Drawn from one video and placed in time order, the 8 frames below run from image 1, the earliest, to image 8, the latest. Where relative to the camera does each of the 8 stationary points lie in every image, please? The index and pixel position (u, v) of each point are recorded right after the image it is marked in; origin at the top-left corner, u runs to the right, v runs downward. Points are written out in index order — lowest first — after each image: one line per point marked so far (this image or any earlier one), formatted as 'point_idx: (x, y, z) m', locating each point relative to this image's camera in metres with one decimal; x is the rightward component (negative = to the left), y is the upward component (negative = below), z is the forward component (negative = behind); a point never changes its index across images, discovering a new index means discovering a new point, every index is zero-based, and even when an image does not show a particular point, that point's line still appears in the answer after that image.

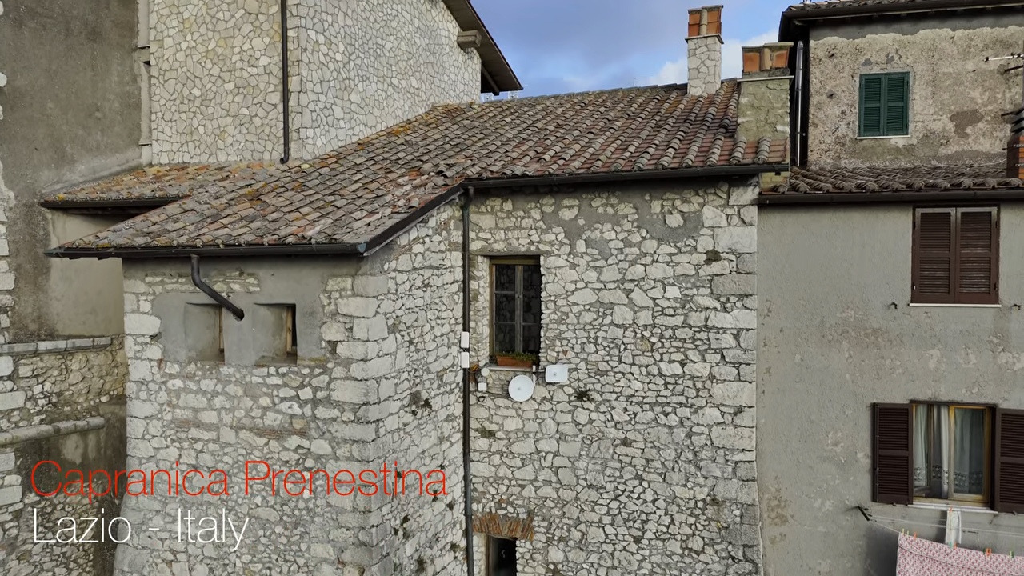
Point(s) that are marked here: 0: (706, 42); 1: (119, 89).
0: (+2.6, +3.3, +10.4) m
1: (-5.1, +2.6, +10.1) m
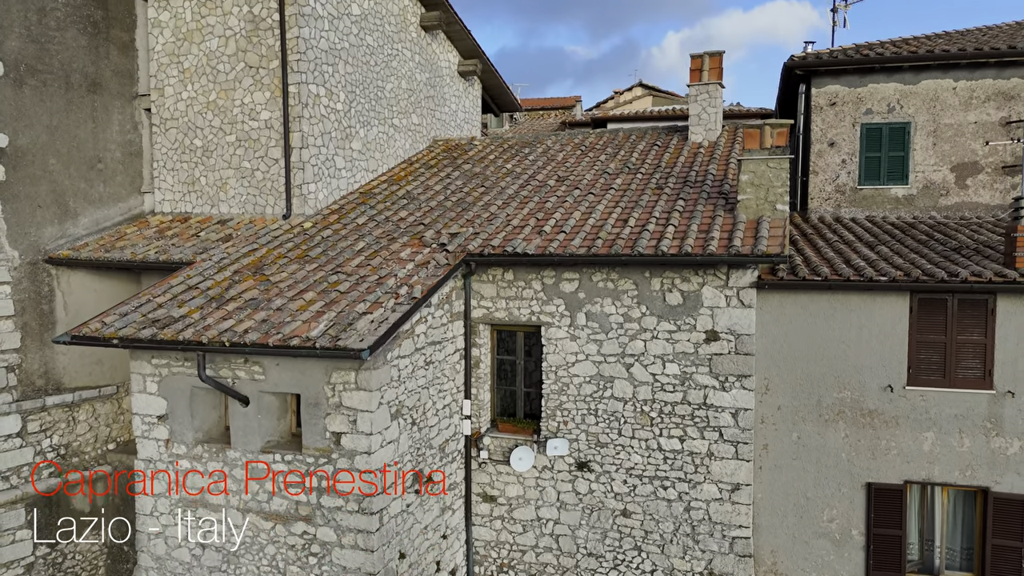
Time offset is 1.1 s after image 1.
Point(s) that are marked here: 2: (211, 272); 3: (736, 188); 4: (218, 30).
0: (+2.6, +2.7, +10.4) m
1: (-5.1, +1.9, +10.1) m
2: (-3.0, +0.1, +7.8) m
3: (+2.3, +1.0, +8.1) m
4: (-3.6, +3.2, +9.6) m
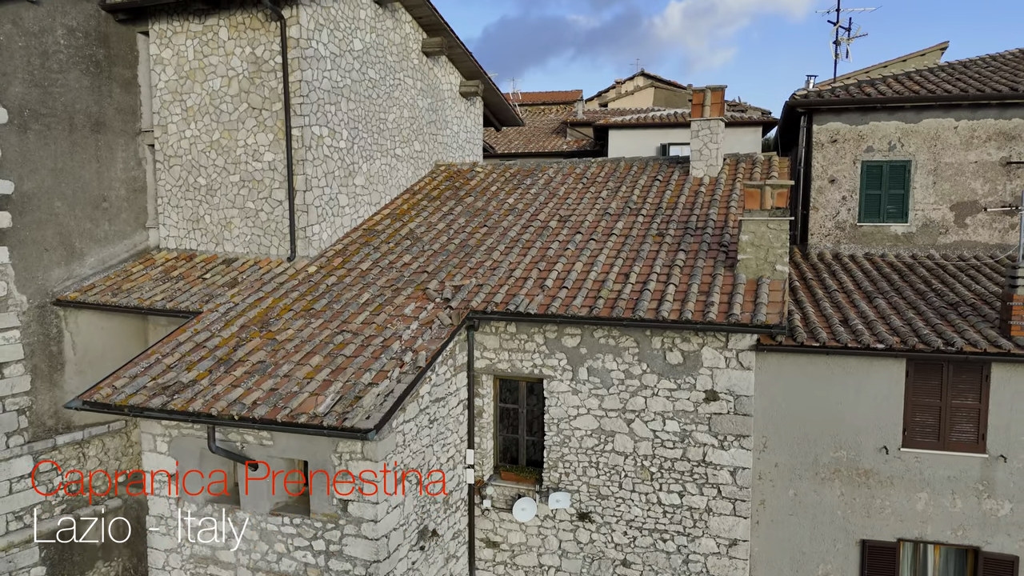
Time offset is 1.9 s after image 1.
0: (+2.6, +2.2, +10.4) m
1: (-5.1, +1.5, +10.2) m
2: (-3.0, -0.4, +7.9) m
3: (+2.4, +0.5, +8.2) m
4: (-3.6, +2.7, +9.6) m
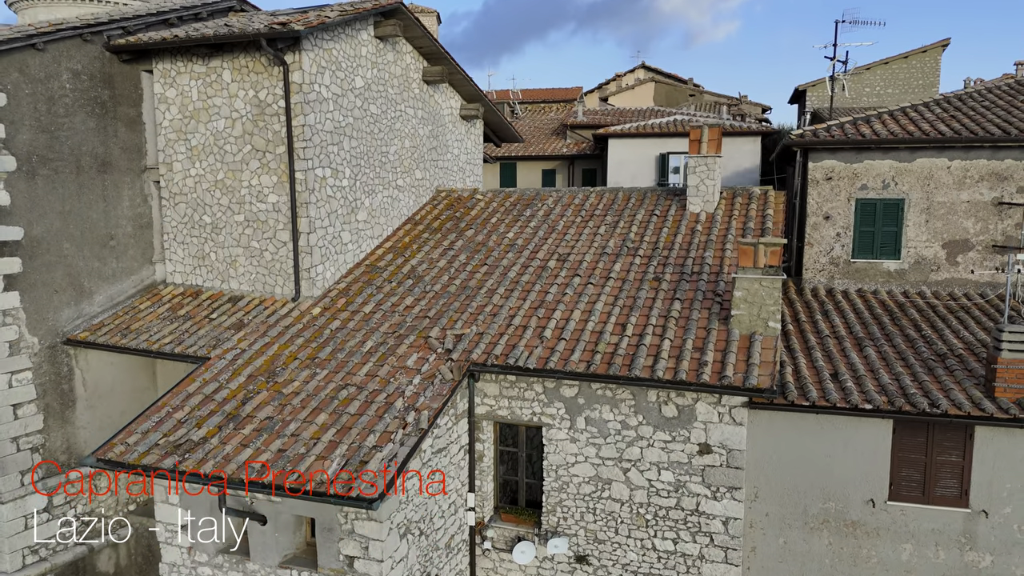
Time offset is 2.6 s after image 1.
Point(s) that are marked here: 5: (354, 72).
0: (+2.6, +1.7, +10.5) m
1: (-5.1, +1.0, +10.3) m
2: (-3.0, -0.9, +8.1) m
3: (+2.4, 0.0, +8.4) m
4: (-3.6, +2.2, +9.8) m
5: (-2.1, +2.9, +10.3) m
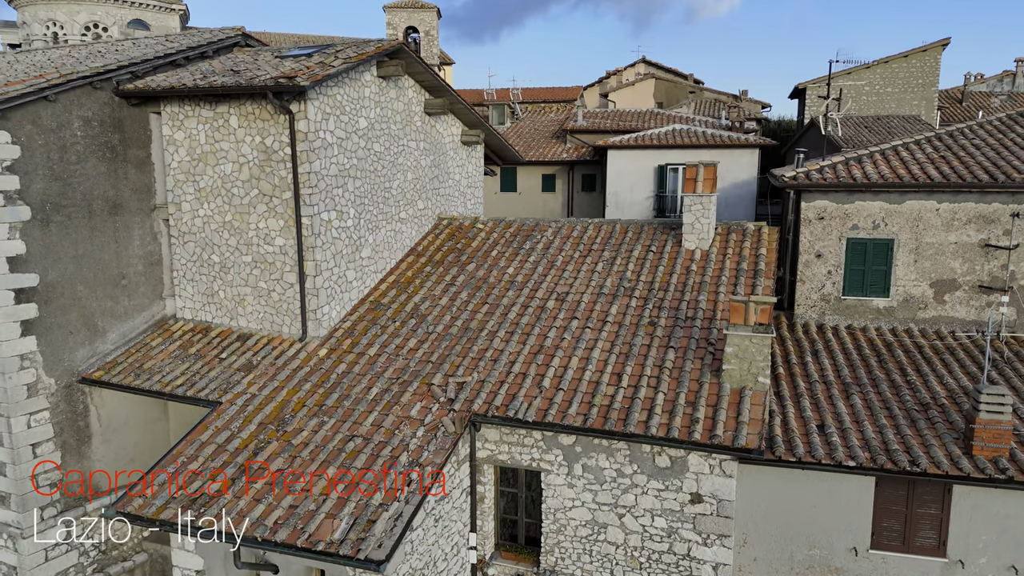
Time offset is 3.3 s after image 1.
0: (+2.6, +1.2, +10.8) m
1: (-5.1, +0.5, +10.6) m
2: (-3.0, -1.5, +8.5) m
3: (+2.4, -0.6, +8.7) m
4: (-3.6, +1.7, +10.0) m
5: (-2.1, +2.4, +10.5) m
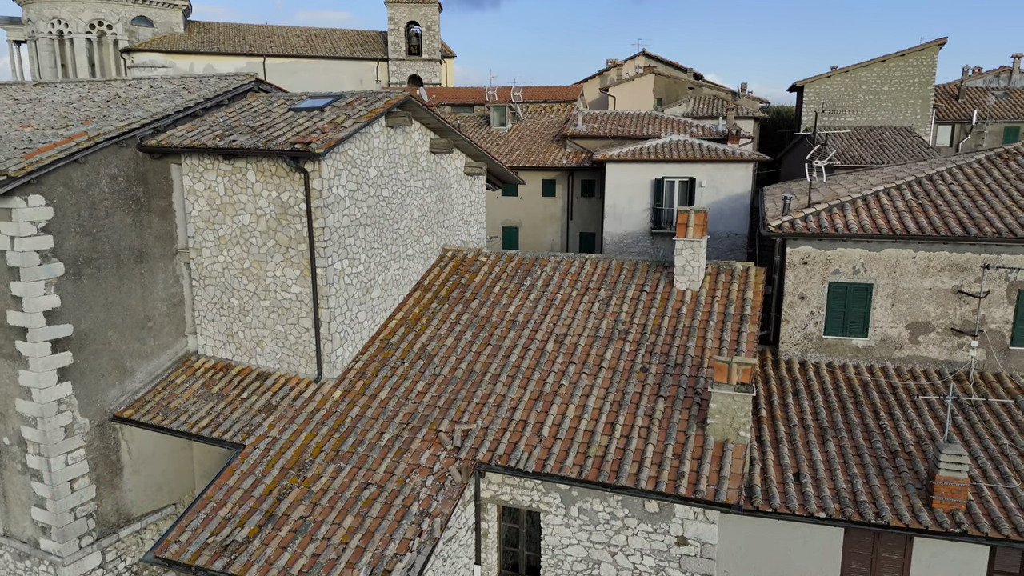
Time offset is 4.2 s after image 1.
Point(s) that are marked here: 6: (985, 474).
0: (+2.7, +0.7, +11.4) m
1: (-5.0, -0.1, +11.3) m
2: (-3.0, -2.2, +9.2) m
3: (+2.4, -1.3, +9.4) m
4: (-3.6, +1.1, +10.6) m
5: (-2.1, +1.8, +11.1) m
6: (+5.3, -2.1, +8.7) m
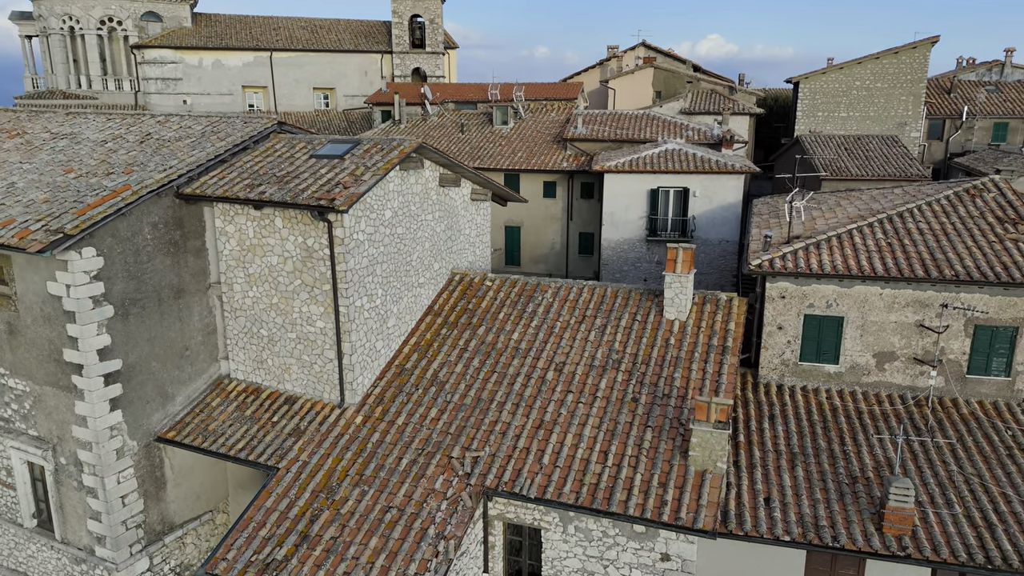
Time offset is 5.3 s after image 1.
0: (+2.7, +0.2, +12.5) m
1: (-5.0, -0.6, +12.4) m
2: (-2.9, -2.8, +10.5) m
3: (+2.4, -1.8, +10.5) m
4: (-3.5, +0.6, +11.7) m
5: (-2.0, +1.3, +12.1) m
6: (+5.4, -2.7, +9.9) m
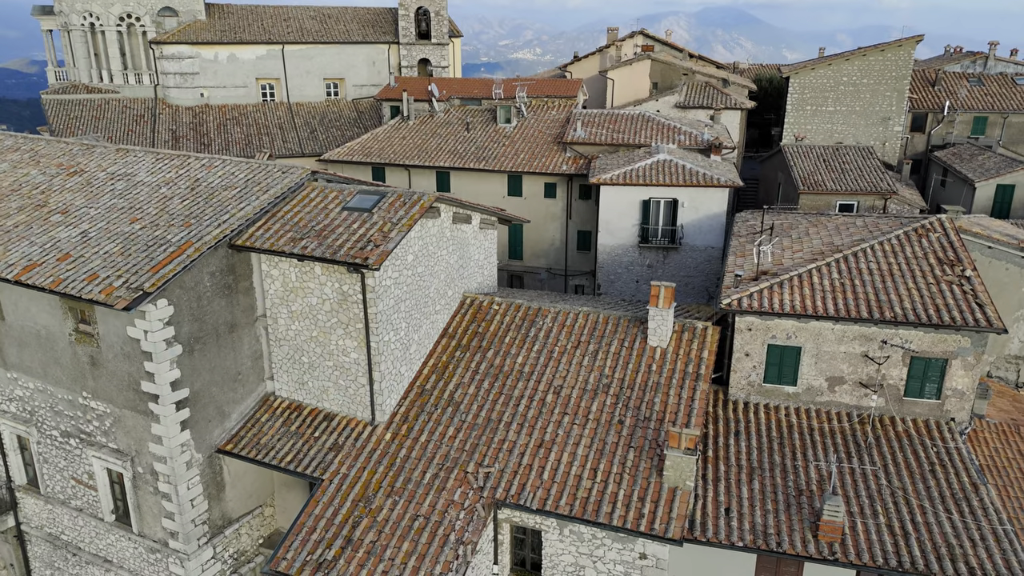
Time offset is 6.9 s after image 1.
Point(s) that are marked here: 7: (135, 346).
0: (+2.8, -0.4, +14.5) m
1: (-4.9, -1.2, +14.5) m
2: (-2.8, -3.5, +12.7) m
3: (+2.5, -2.6, +12.7) m
4: (-3.4, -0.1, +13.7) m
5: (-1.9, +0.6, +14.1) m
6: (+5.5, -3.5, +12.1) m
7: (-6.2, -1.0, +12.8) m
